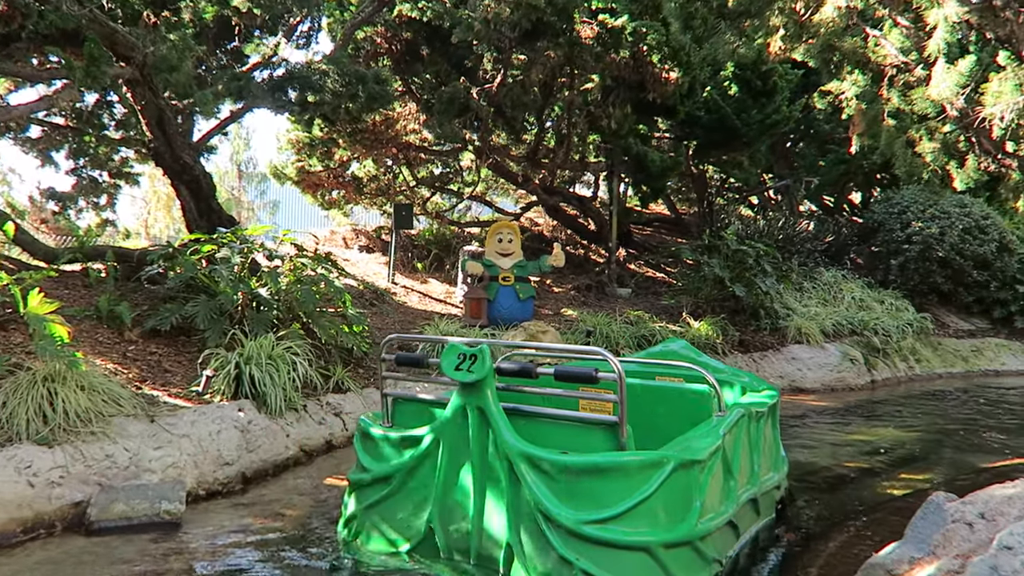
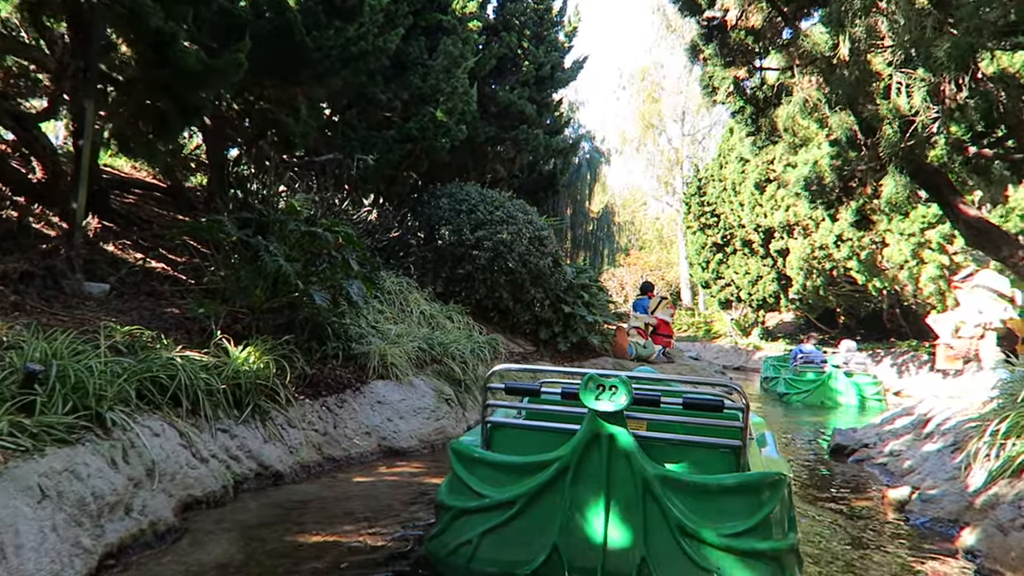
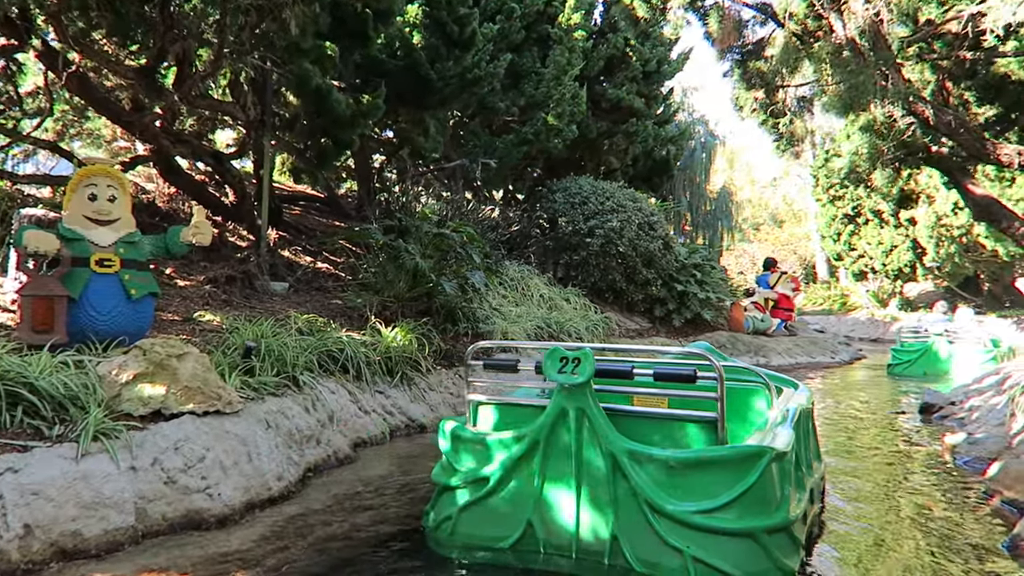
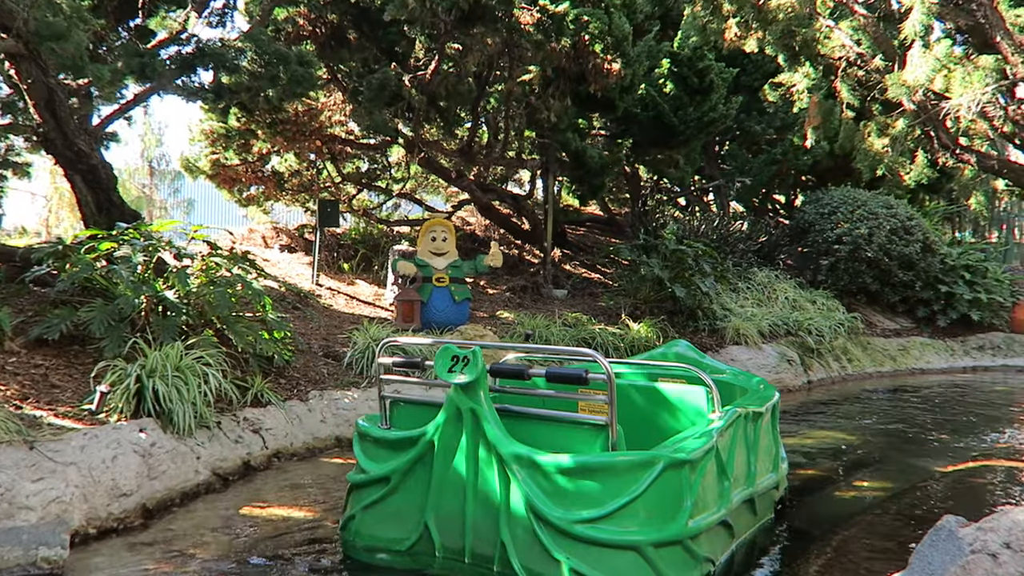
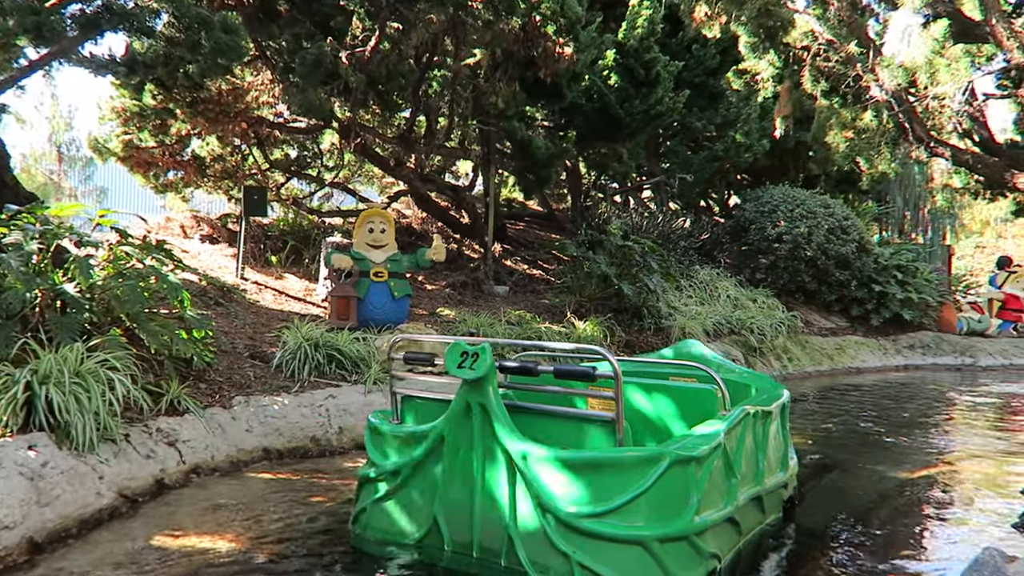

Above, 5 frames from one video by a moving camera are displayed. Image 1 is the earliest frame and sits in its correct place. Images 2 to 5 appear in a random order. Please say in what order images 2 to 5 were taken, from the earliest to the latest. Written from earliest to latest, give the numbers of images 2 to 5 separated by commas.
4, 5, 3, 2
